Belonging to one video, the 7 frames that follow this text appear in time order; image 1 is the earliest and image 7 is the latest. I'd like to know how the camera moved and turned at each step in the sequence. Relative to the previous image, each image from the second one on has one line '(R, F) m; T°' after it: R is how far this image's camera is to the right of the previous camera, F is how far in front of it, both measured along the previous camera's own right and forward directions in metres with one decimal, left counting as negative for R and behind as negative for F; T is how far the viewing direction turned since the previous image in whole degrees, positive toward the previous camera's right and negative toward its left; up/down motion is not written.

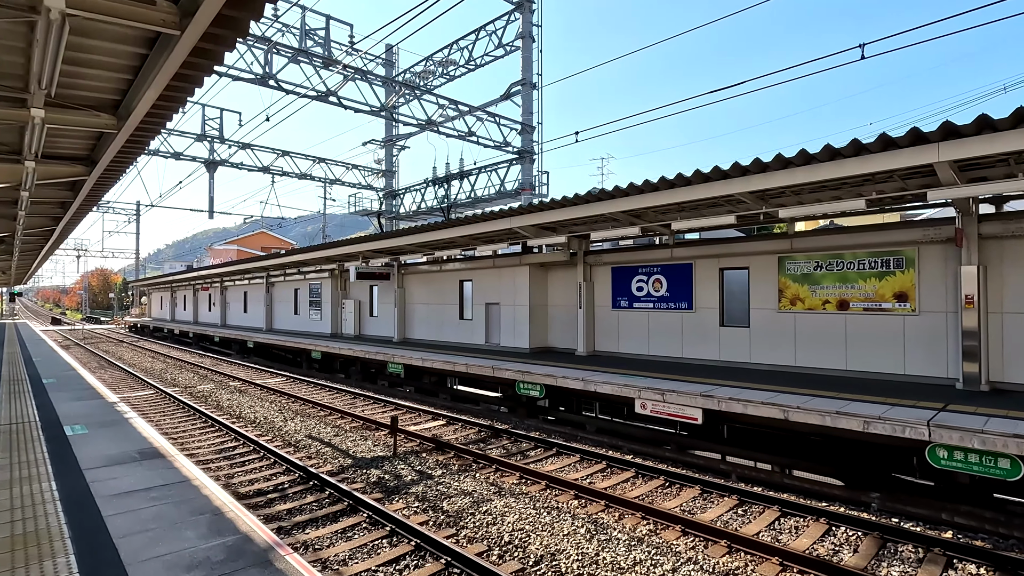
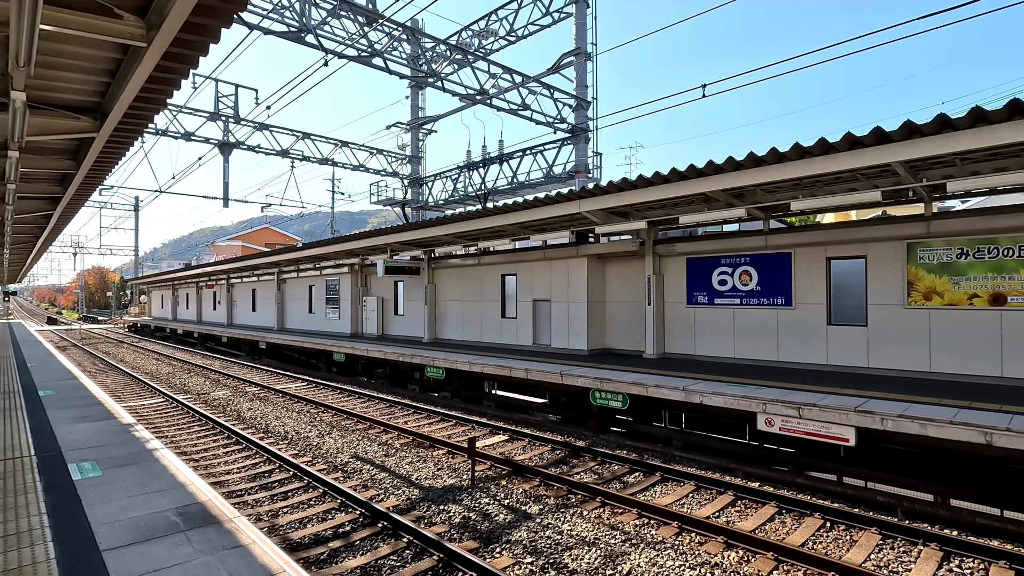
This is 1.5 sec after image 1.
(-1.3, +1.5) m; 0°
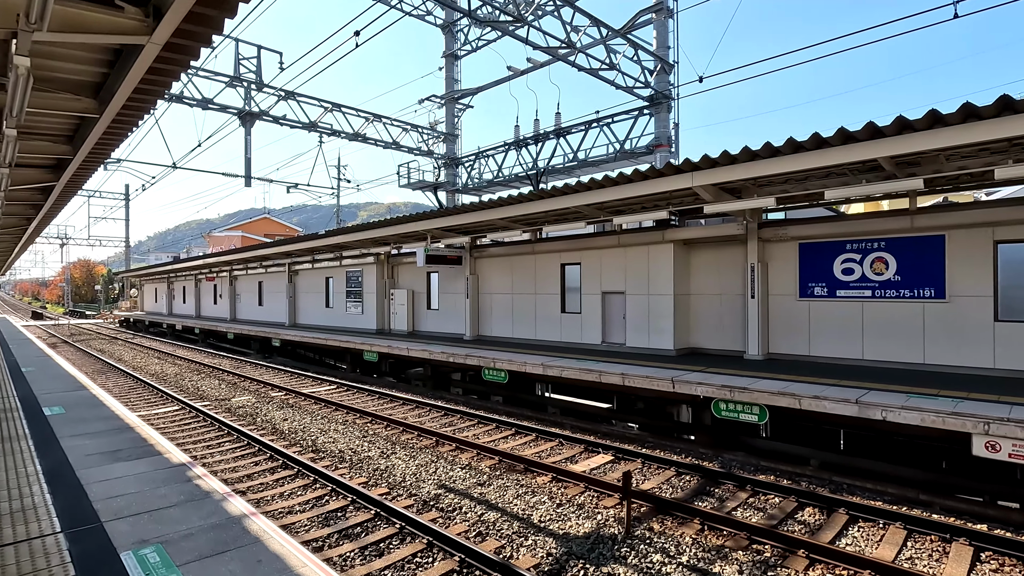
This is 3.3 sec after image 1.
(-1.7, +1.6) m; +1°
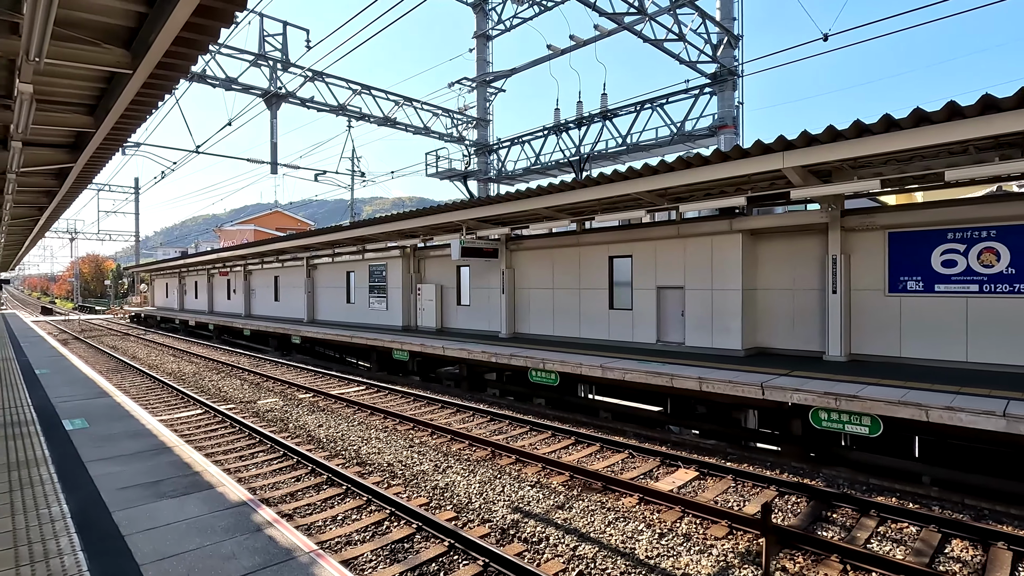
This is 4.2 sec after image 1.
(-0.9, +0.9) m; -1°
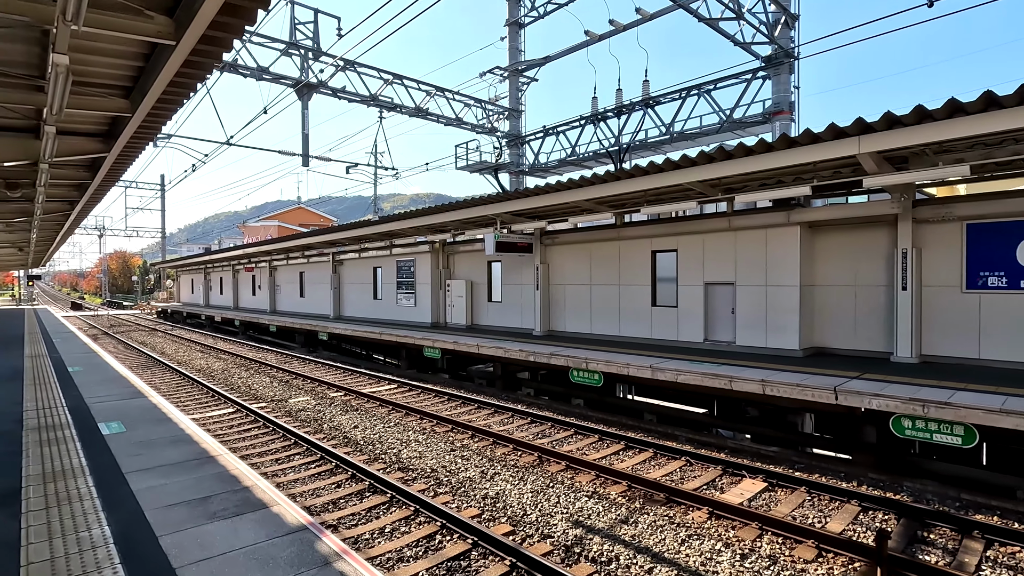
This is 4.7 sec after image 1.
(-0.4, +0.4) m; -2°
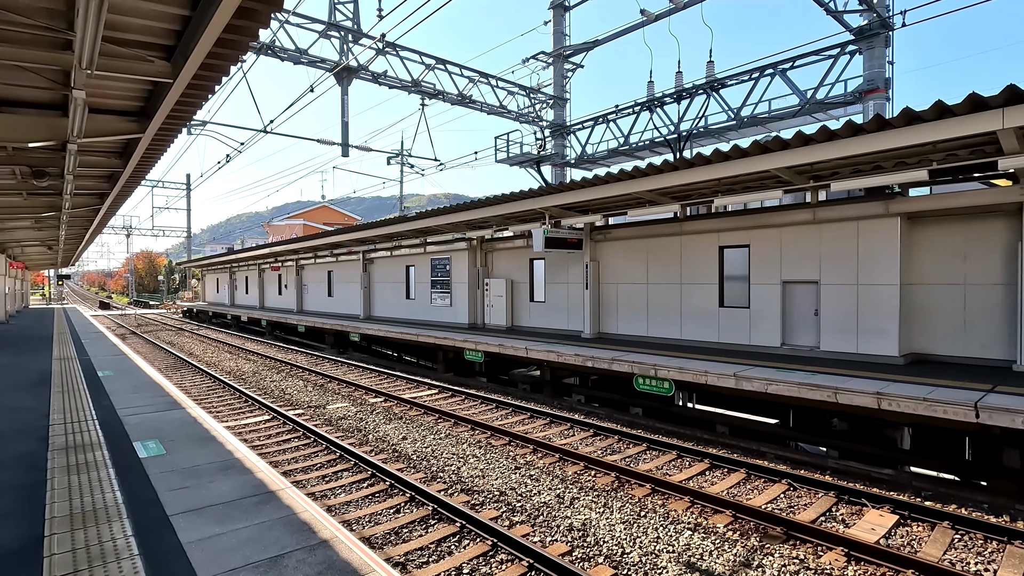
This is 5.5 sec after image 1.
(-0.7, +0.8) m; -2°
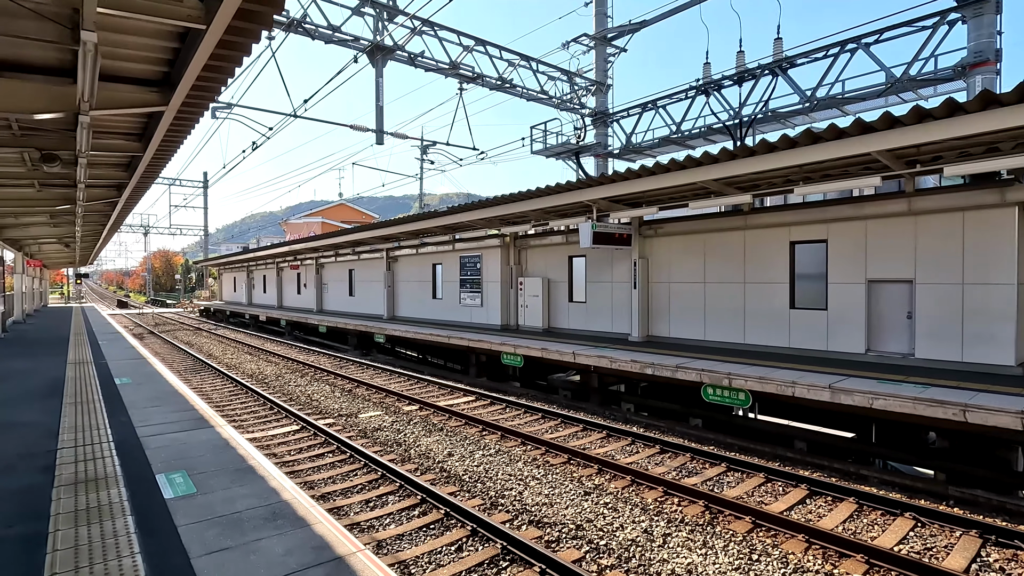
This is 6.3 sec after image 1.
(-0.7, +0.9) m; -1°
